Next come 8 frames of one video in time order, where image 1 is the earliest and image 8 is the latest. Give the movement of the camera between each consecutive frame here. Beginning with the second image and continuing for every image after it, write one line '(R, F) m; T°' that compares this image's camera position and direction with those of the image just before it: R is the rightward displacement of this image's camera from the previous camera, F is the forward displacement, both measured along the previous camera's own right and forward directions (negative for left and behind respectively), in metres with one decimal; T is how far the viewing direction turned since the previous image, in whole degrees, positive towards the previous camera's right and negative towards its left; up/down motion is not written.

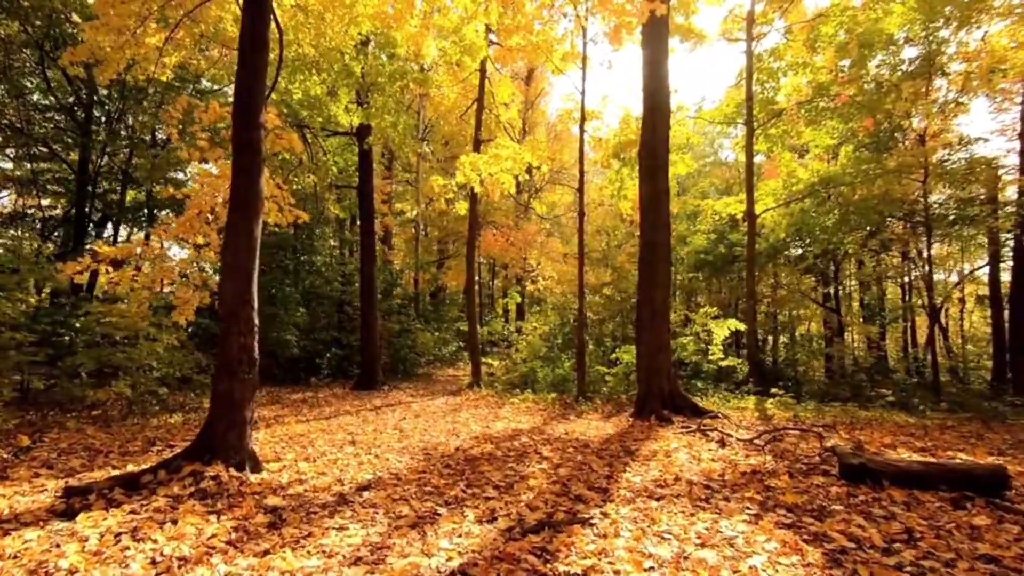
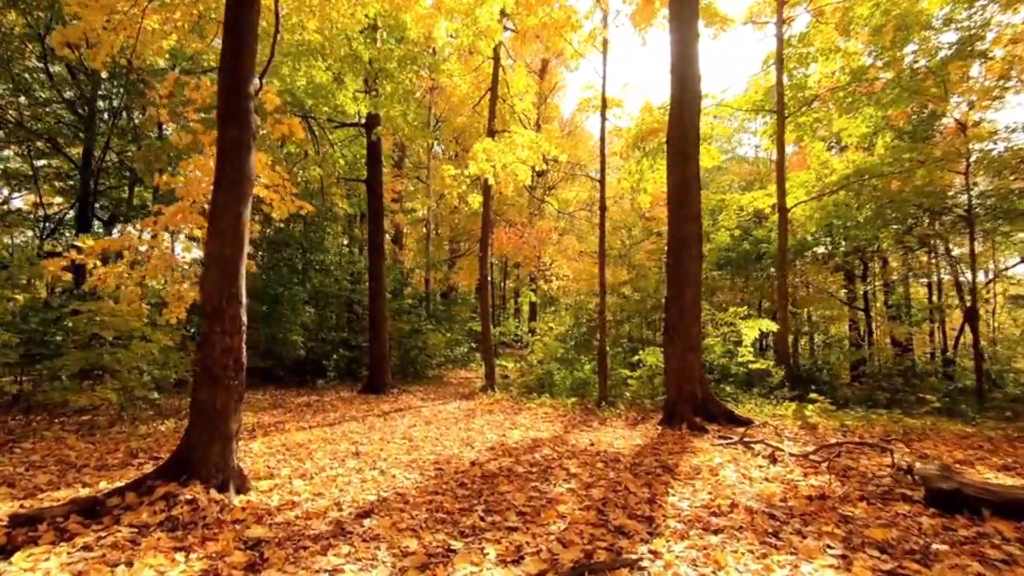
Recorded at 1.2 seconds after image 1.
(-0.1, +0.7) m; -1°
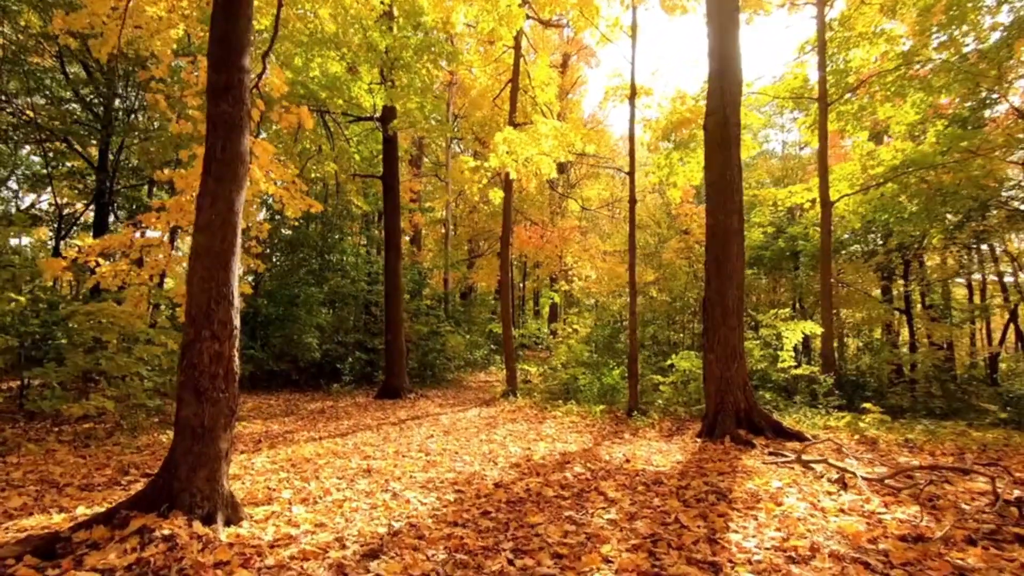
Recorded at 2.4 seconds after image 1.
(-0.1, +0.6) m; -2°
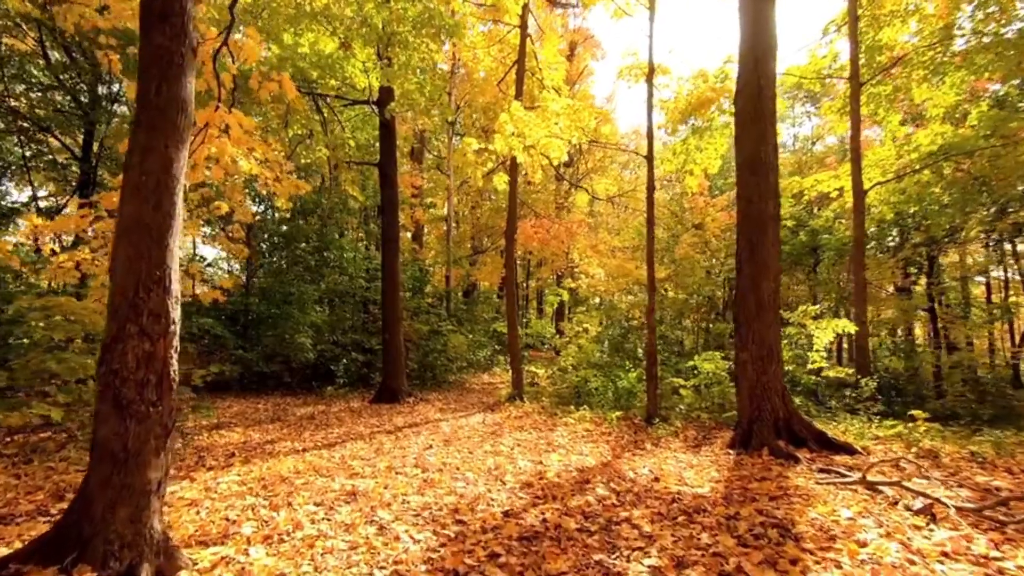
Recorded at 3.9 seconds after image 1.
(-0.1, +0.8) m; 0°
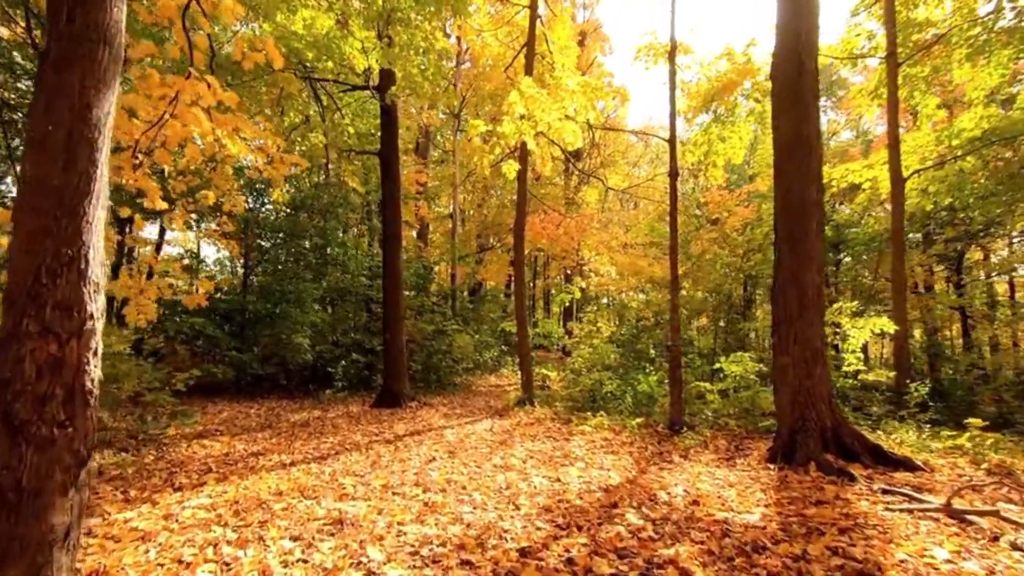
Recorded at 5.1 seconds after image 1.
(-0.1, +0.7) m; -1°
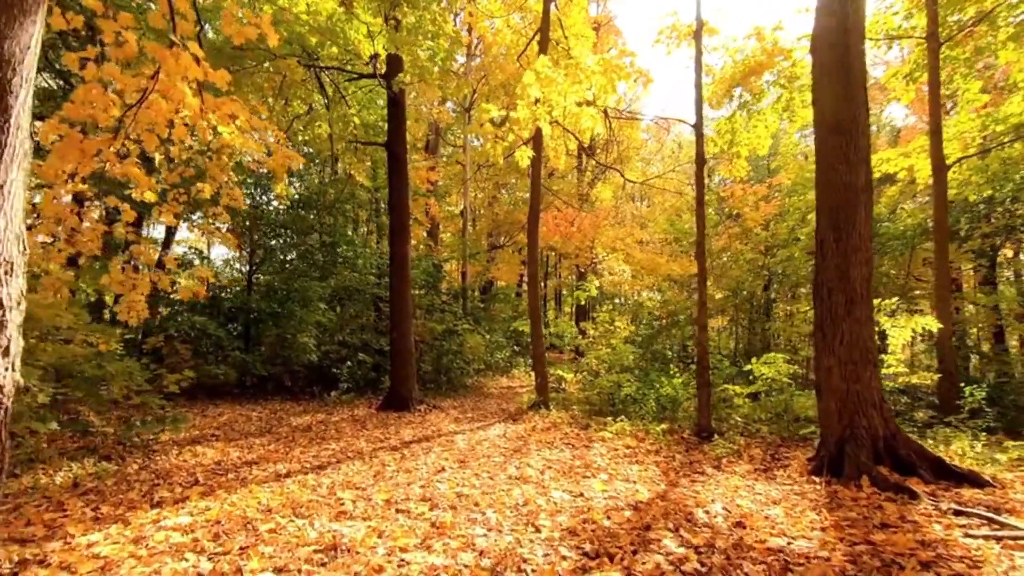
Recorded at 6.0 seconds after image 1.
(-0.1, +0.5) m; -1°
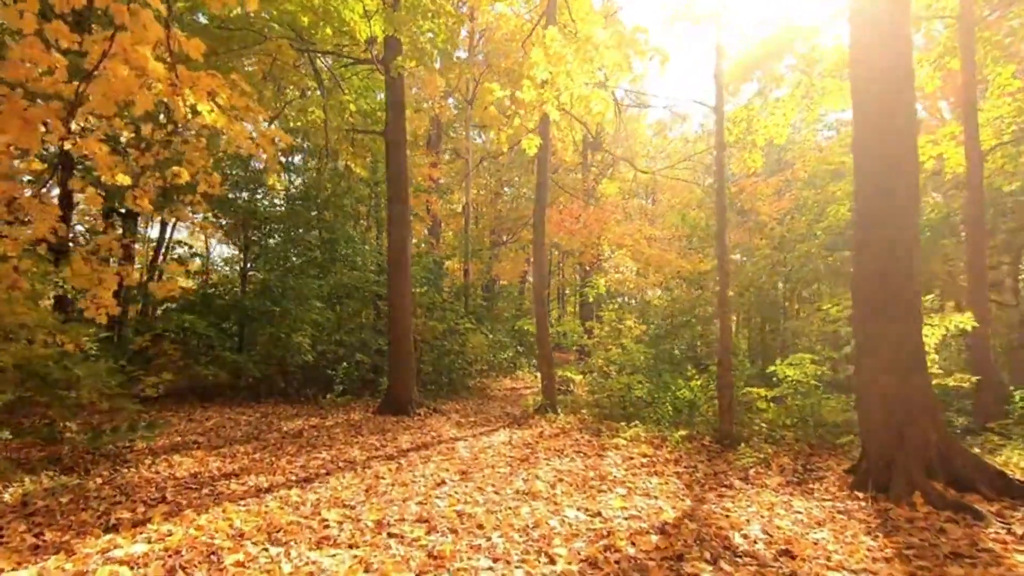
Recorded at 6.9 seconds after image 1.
(0.0, +0.5) m; 0°
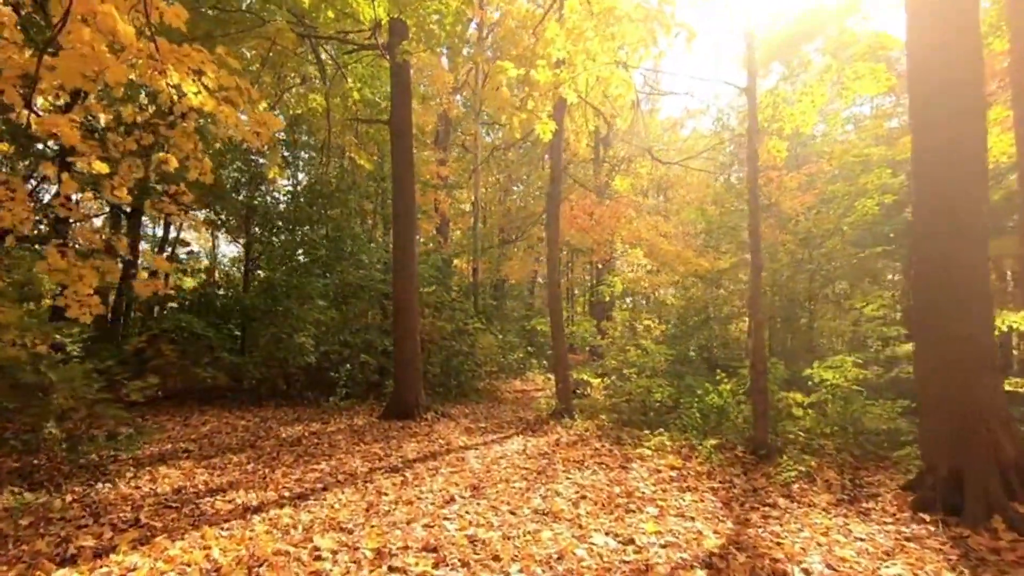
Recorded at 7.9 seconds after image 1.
(-0.1, +0.5) m; -1°
